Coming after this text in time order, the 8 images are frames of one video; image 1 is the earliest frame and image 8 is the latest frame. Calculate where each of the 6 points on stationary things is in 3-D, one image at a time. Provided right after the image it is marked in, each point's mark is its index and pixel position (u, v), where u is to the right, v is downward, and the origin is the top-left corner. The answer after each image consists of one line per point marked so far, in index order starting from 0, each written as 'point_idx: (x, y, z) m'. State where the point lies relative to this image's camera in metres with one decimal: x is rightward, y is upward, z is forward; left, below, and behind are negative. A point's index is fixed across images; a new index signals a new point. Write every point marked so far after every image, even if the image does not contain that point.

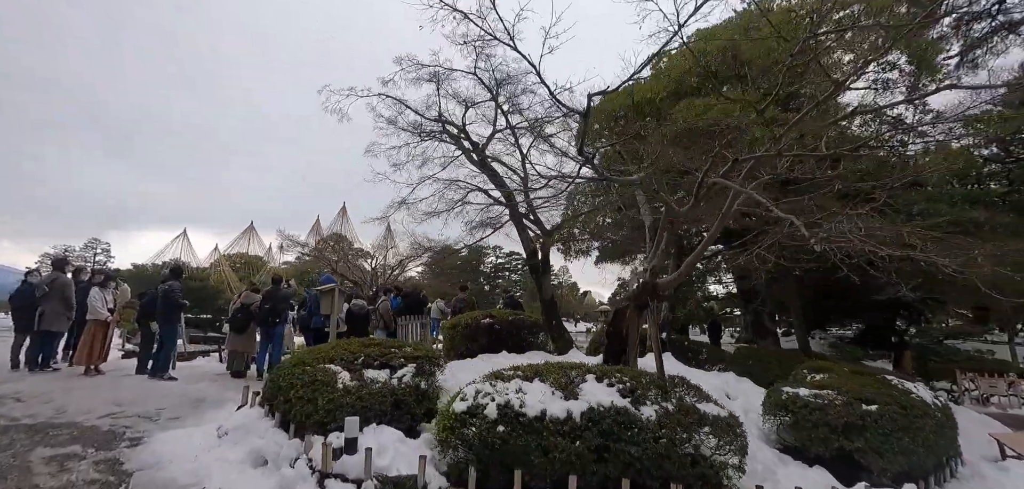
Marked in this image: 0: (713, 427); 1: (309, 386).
0: (+1.7, -1.5, +3.7) m
1: (-1.8, -1.2, +3.9) m
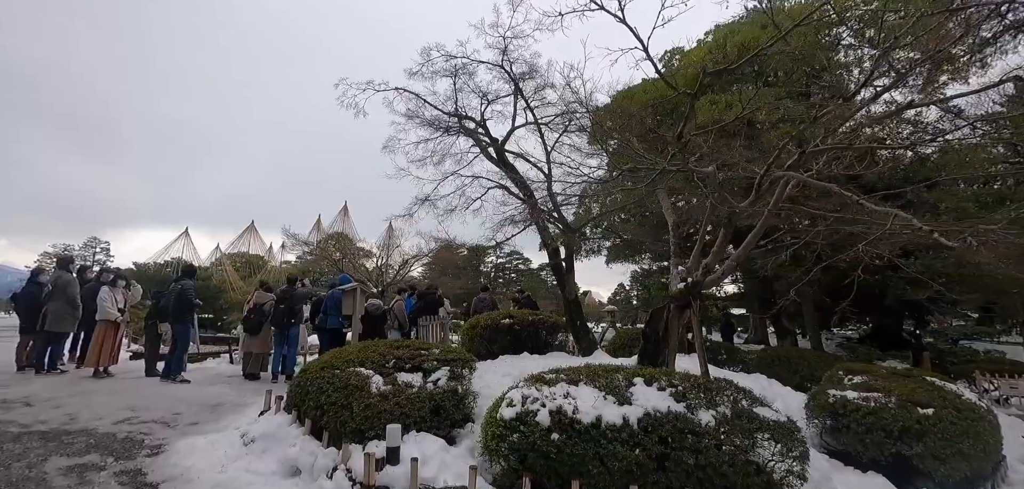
0: (+2.1, -1.5, +3.5) m
1: (-1.4, -1.2, +3.7) m
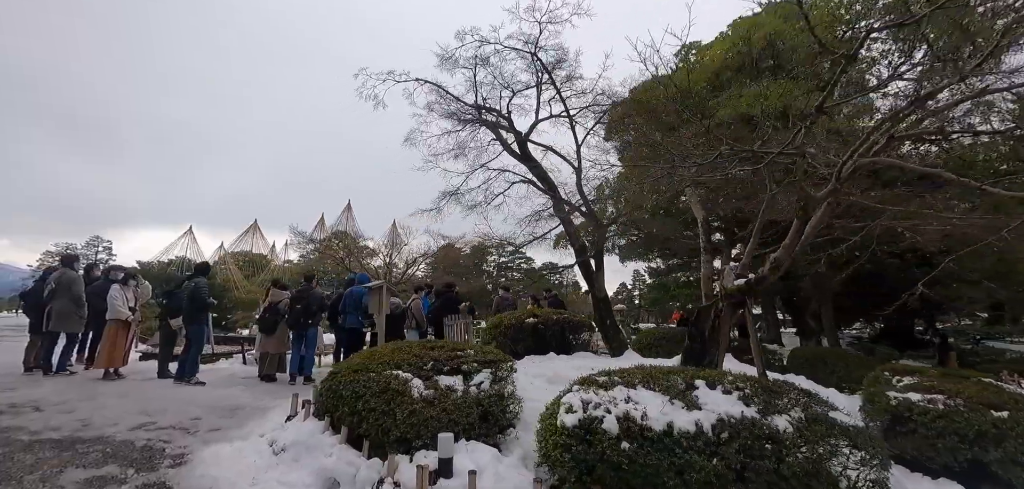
0: (+2.5, -1.4, +3.2) m
1: (-1.0, -1.1, +3.4) m
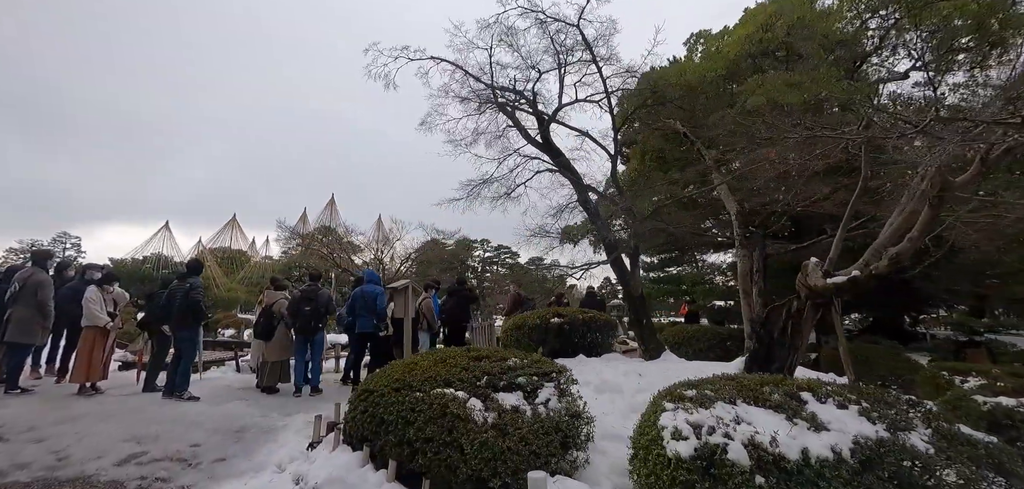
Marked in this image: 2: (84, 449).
0: (+3.0, -1.3, +2.8) m
1: (-0.4, -1.1, +2.8) m
2: (-3.4, -1.6, +3.5) m
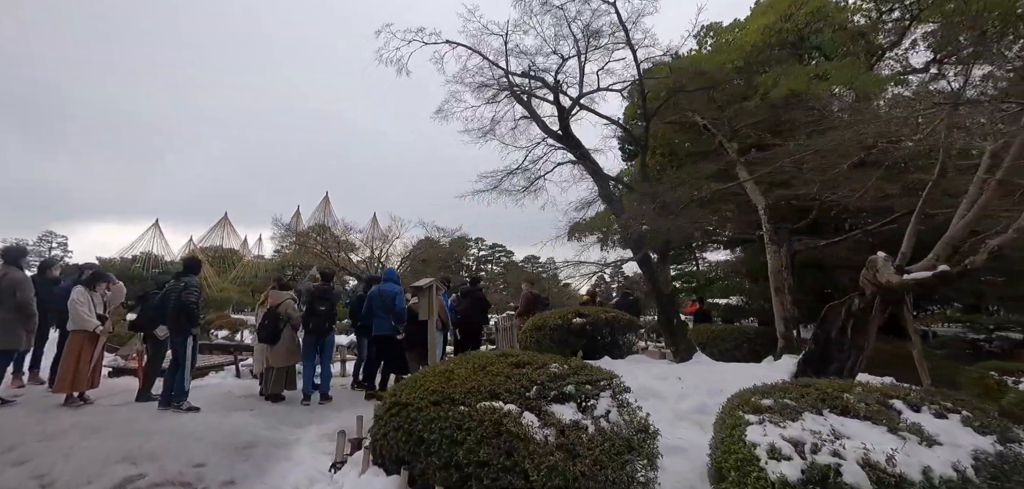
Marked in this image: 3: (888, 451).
0: (+3.3, -1.3, +2.5) m
1: (-0.1, -1.0, +2.4) m
2: (-3.0, -1.6, +3.1) m
3: (+1.8, -1.0, +2.1) m
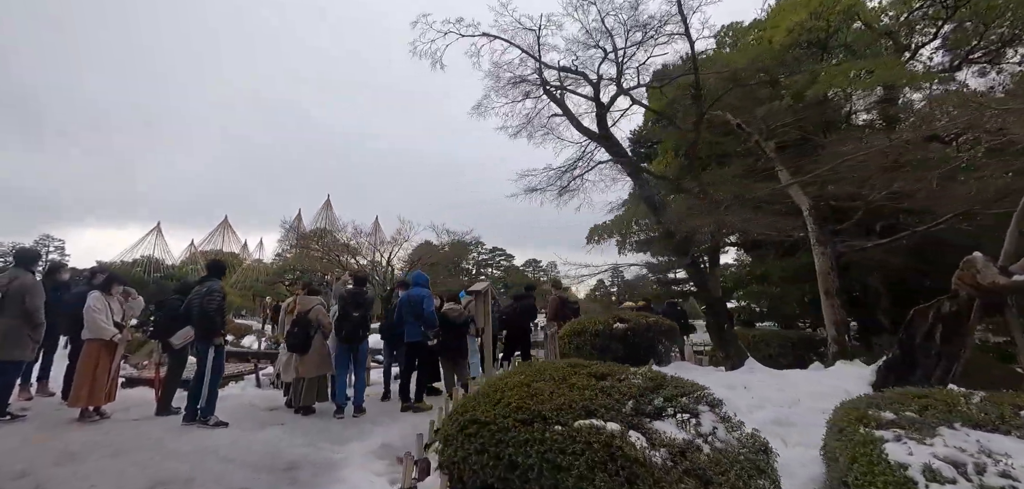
0: (+3.9, -1.3, +2.2) m
1: (+0.4, -1.0, +2.1) m
2: (-2.5, -1.5, +2.7) m
3: (+2.4, -1.0, +1.8) m
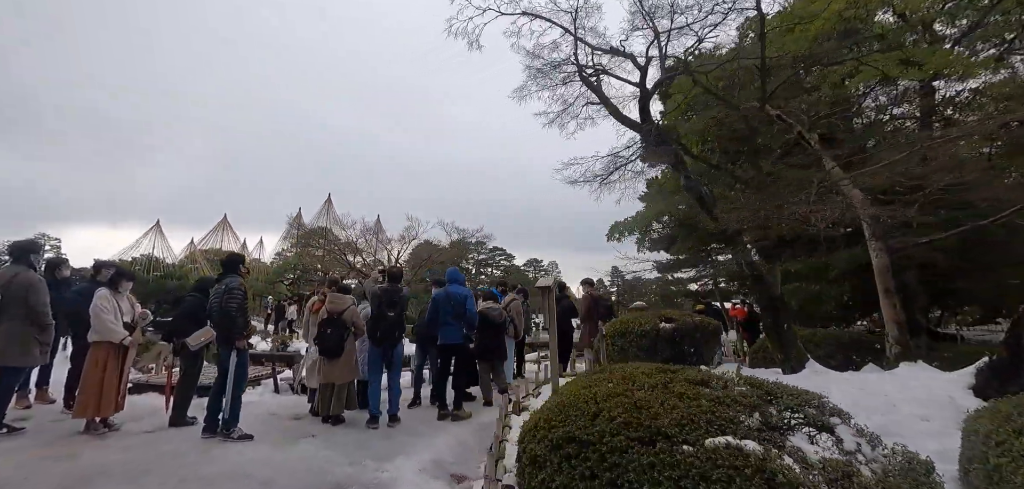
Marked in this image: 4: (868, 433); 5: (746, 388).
0: (+4.4, -1.2, +1.8) m
1: (+1.0, -0.9, +1.6) m
2: (-2.0, -1.5, +2.2) m
3: (+2.9, -0.9, +1.4) m
4: (+1.8, -1.0, +2.3) m
5: (+1.4, -0.9, +2.7) m
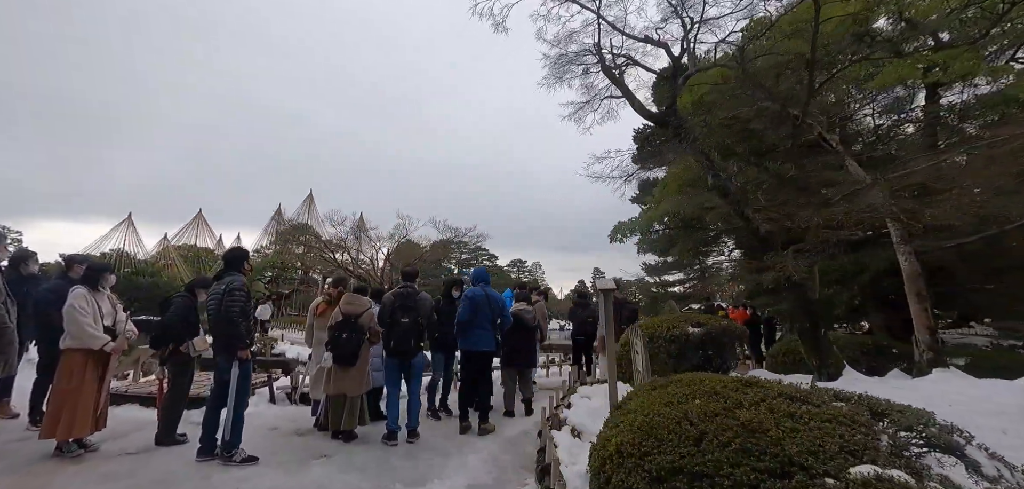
0: (+4.8, -1.2, +1.6) m
1: (+1.4, -0.9, +1.3) m
2: (-1.6, -1.4, +1.8) m
3: (+3.3, -0.9, +1.2) m
4: (+2.2, -1.0, +2.0) m
5: (+1.8, -0.9, +2.4) m
